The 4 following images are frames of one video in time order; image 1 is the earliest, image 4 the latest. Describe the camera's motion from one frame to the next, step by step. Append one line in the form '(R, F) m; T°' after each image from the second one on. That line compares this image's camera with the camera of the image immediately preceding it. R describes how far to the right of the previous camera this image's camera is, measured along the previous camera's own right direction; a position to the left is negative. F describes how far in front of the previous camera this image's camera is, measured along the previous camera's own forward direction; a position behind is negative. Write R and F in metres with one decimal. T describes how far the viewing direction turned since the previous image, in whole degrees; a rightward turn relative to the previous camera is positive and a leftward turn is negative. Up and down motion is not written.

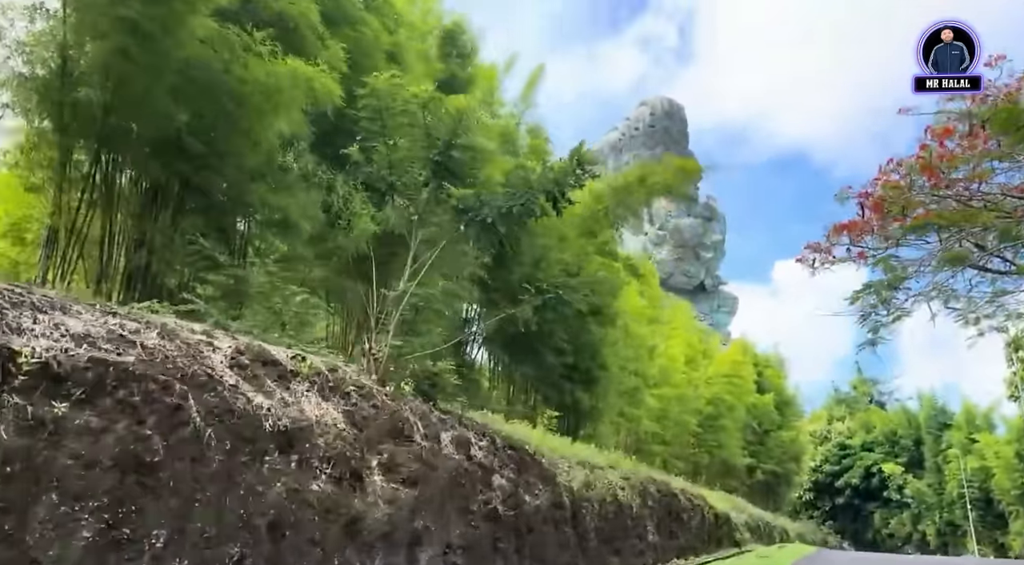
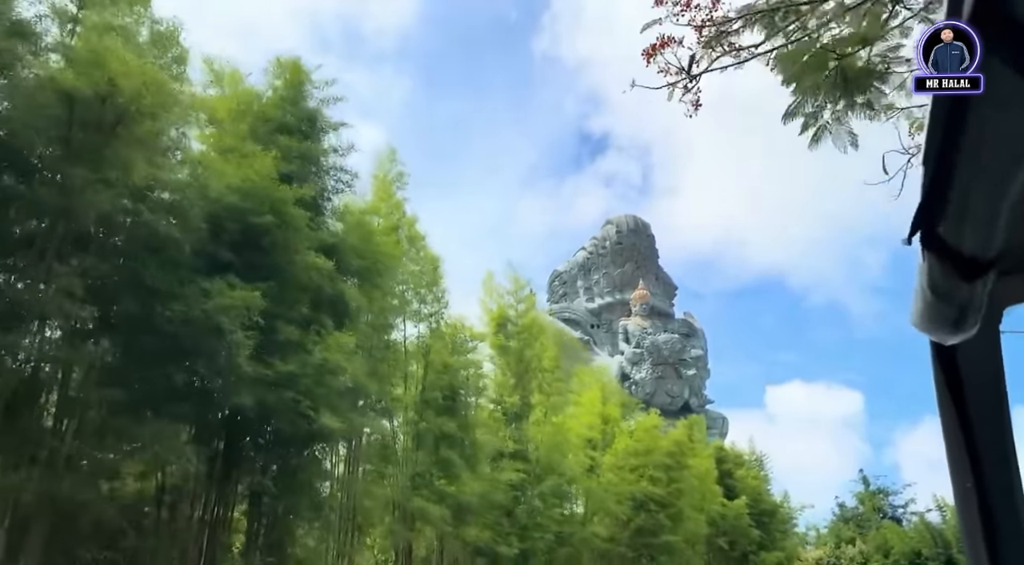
(+2.4, +6.2) m; +1°
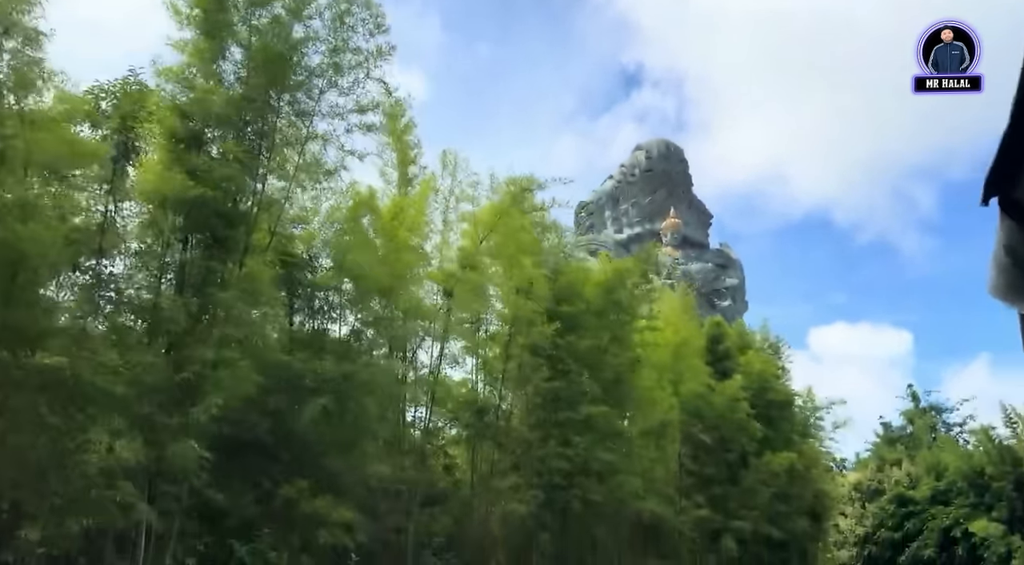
(+1.9, +4.9) m; -3°
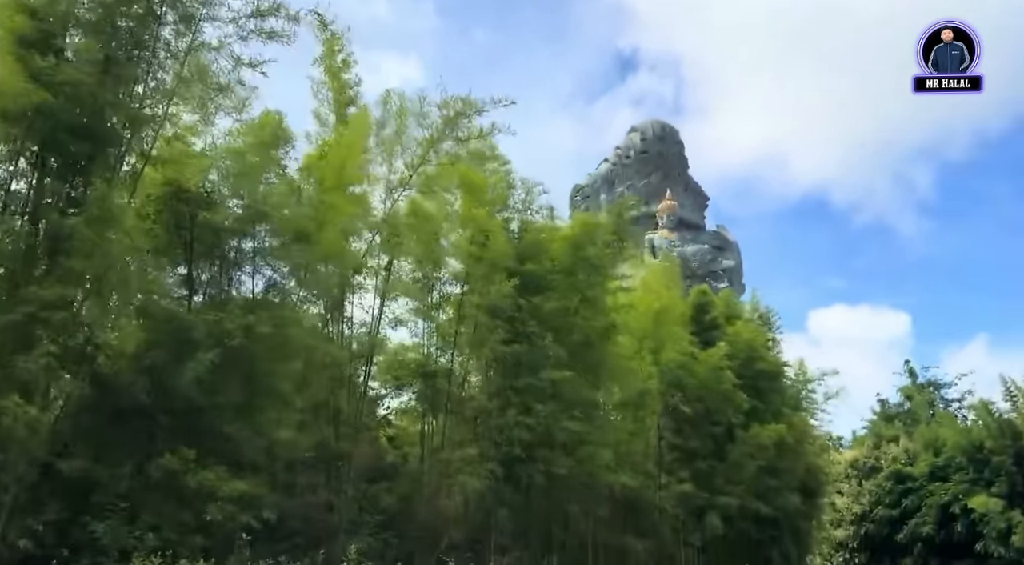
(+0.4, +0.8) m; 0°
